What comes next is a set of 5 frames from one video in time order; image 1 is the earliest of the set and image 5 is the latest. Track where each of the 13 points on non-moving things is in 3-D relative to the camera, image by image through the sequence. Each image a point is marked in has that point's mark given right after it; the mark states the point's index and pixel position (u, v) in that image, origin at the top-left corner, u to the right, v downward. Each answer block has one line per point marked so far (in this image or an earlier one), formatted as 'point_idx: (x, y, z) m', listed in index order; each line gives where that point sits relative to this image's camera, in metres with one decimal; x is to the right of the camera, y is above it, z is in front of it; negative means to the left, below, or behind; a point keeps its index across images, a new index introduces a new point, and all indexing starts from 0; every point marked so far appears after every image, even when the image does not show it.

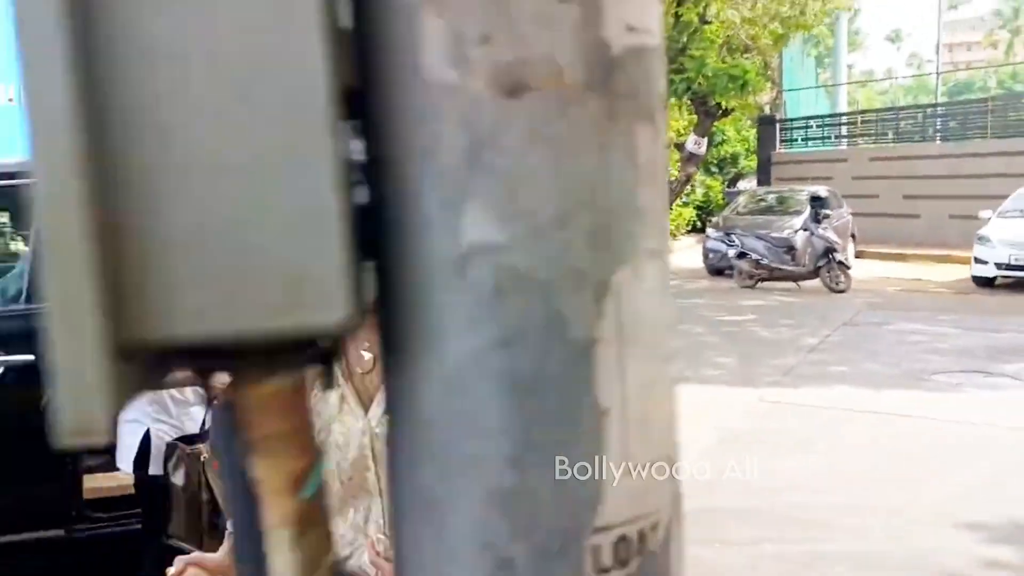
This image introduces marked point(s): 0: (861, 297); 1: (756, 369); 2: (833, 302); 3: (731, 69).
0: (+5.8, -0.1, +14.8) m
1: (+2.7, -0.9, +9.6) m
2: (+5.2, -0.2, +14.4) m
3: (+3.5, +3.7, +14.9) m
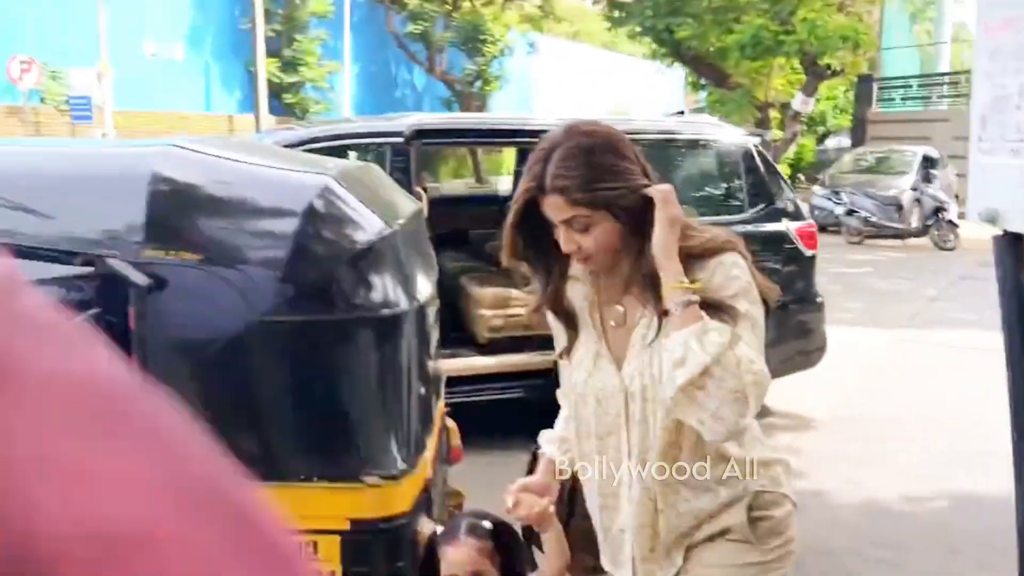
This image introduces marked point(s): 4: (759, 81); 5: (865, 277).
0: (+7.9, +0.6, +15.4) m
1: (+4.4, -0.3, +10.6) m
2: (+7.3, +0.5, +15.1) m
3: (+5.8, +4.5, +15.5) m
4: (+4.8, +4.0, +17.3) m
5: (+4.9, +0.1, +12.5) m
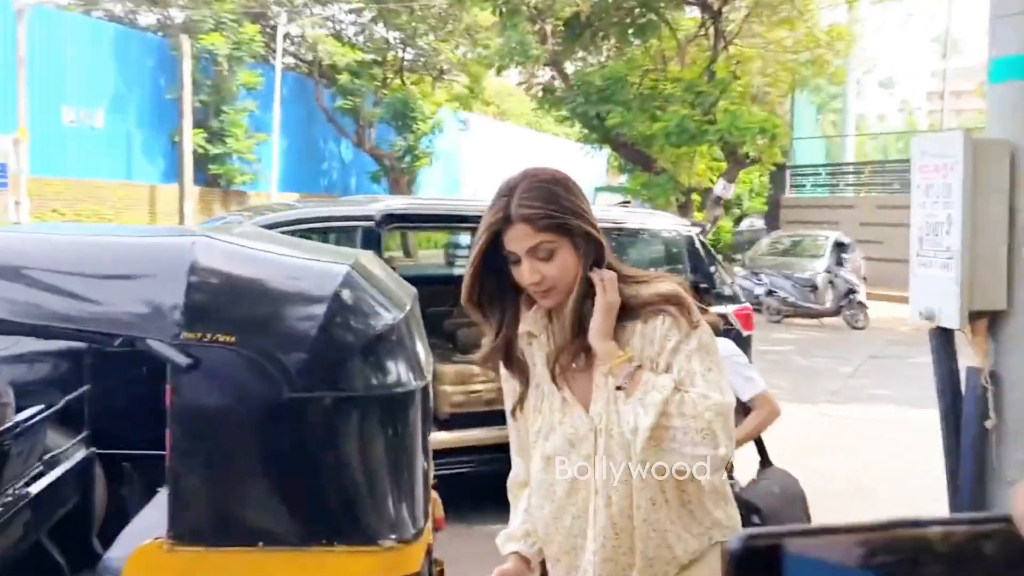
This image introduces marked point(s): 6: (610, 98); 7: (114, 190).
0: (+6.8, -0.8, +16.3) m
1: (+3.7, -1.3, +11.2) m
2: (+6.2, -0.8, +16.0) m
3: (+4.7, +3.1, +16.6) m
4: (+3.5, +2.5, +18.2) m
5: (+4.0, -1.0, +13.2) m
6: (+1.9, +3.6, +16.9) m
7: (-8.3, +2.0, +18.6) m
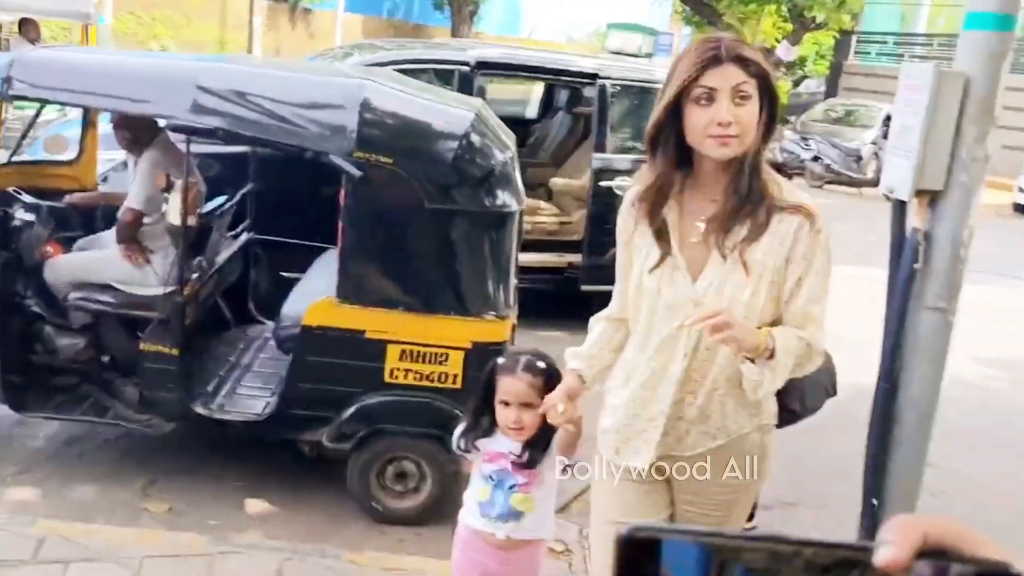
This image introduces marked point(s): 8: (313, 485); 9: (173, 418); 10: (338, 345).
0: (+7.7, +1.5, +17.0) m
1: (+4.3, +0.4, +12.1) m
2: (+7.1, +1.5, +16.6) m
3: (+6.0, +5.6, +16.6) m
4: (+4.8, +5.4, +18.4) m
5: (+4.8, +1.1, +14.0) m
6: (+3.3, +6.5, +16.9) m
7: (-6.9, +6.2, +19.2) m
8: (-0.9, -0.9, +4.2) m
9: (-1.5, -0.6, +3.9) m
10: (-0.7, -0.2, +3.8) m
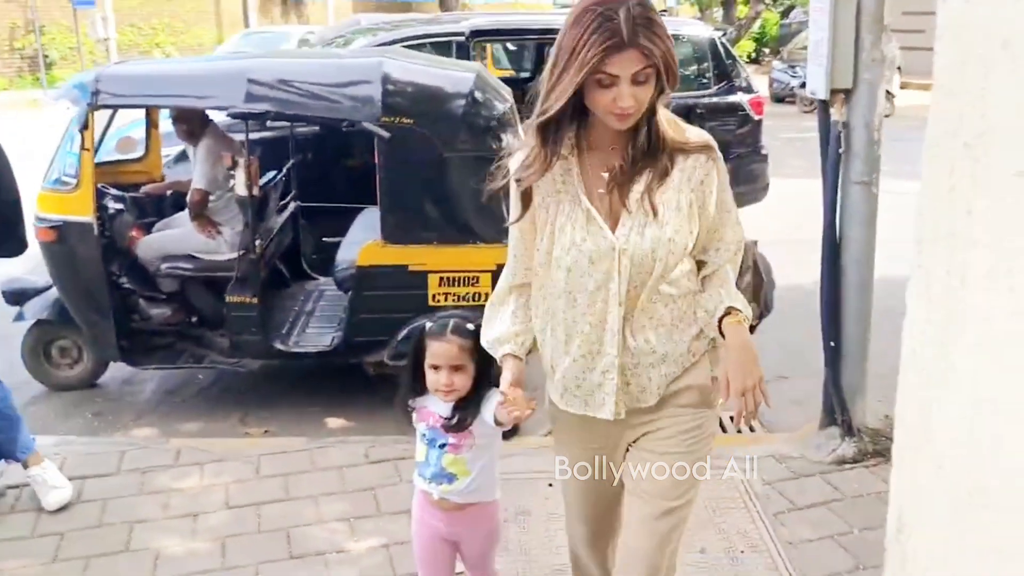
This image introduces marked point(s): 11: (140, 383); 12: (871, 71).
0: (+7.8, +3.3, +17.5) m
1: (+4.4, +1.6, +12.7) m
2: (+7.1, +3.2, +17.2) m
3: (+5.6, +7.1, +17.0) m
4: (+4.5, +6.9, +18.8) m
5: (+4.9, +2.4, +14.7) m
6: (+2.8, +7.7, +17.4) m
7: (-7.2, +6.3, +19.9) m
8: (-0.7, -0.6, +5.0) m
9: (-1.3, -0.4, +4.7) m
10: (-0.6, 0.0, +4.6) m
11: (-2.2, -0.6, +5.3) m
12: (+1.5, +0.9, +3.6) m
